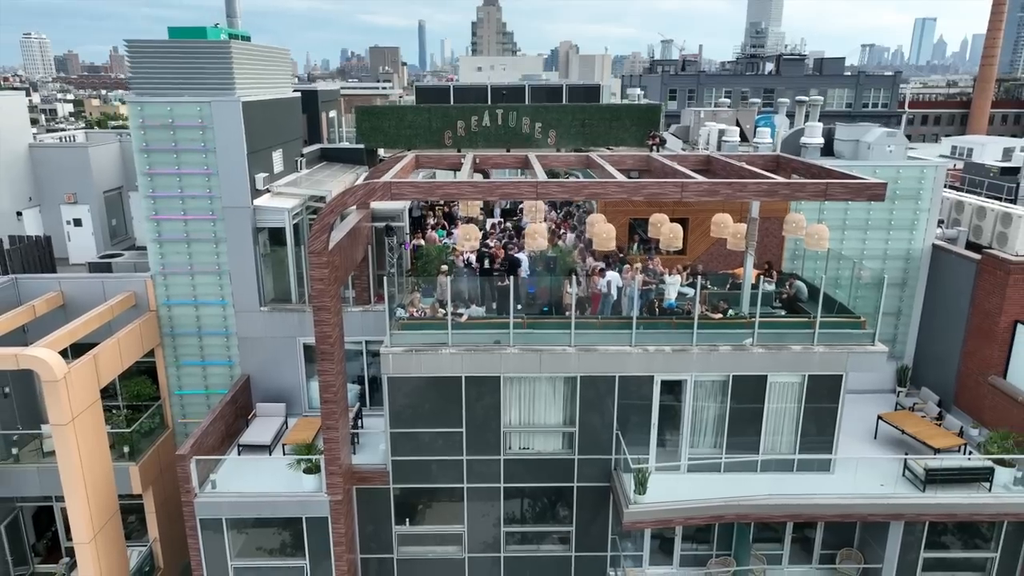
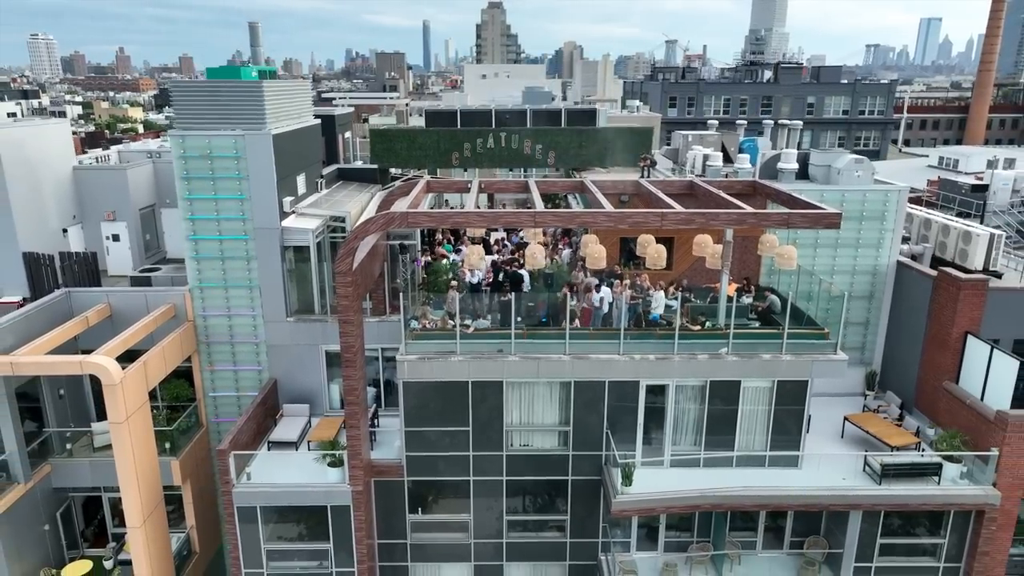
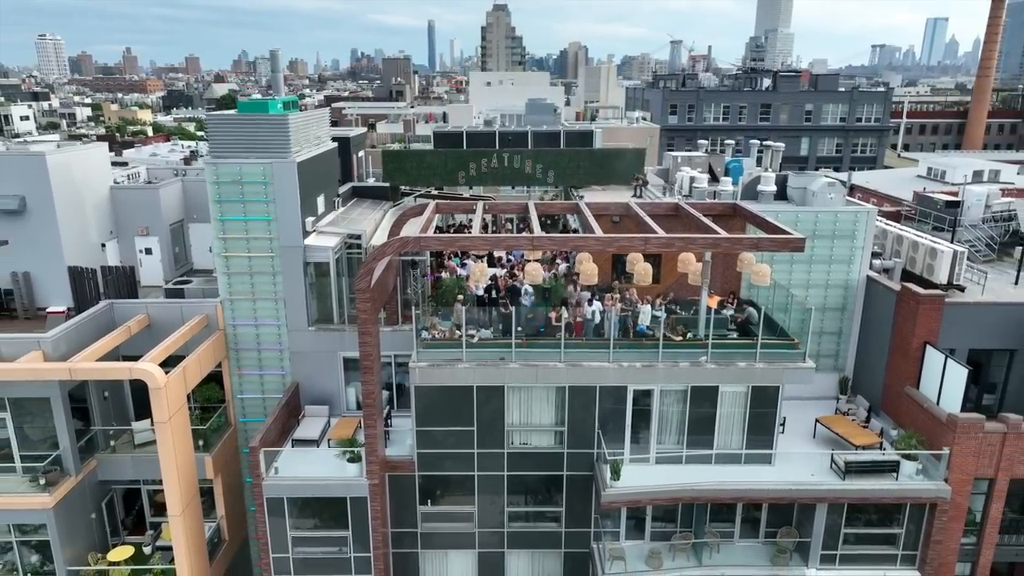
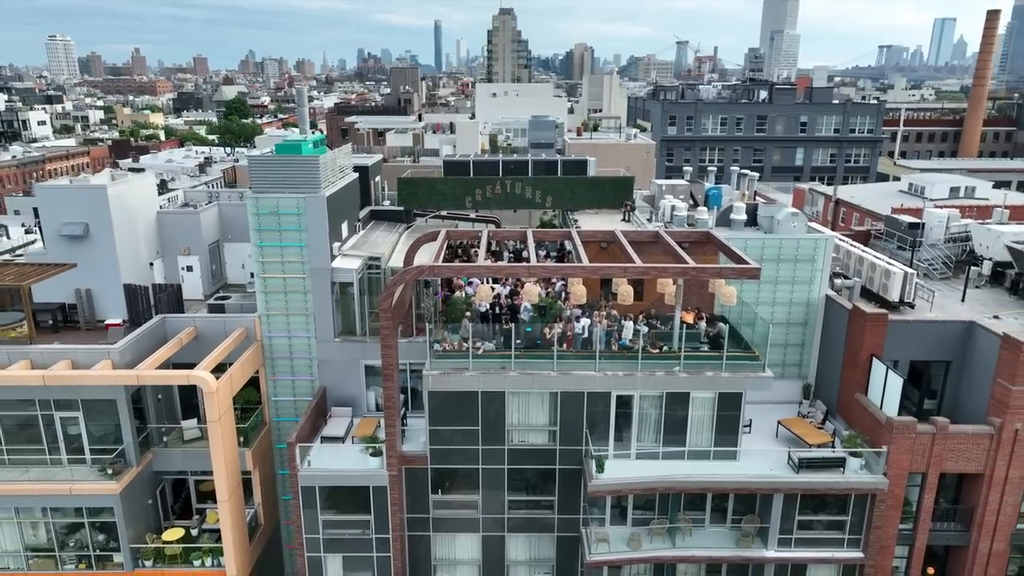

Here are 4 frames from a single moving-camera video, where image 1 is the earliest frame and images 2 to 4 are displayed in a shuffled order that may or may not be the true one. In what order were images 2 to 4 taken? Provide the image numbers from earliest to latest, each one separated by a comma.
2, 3, 4
